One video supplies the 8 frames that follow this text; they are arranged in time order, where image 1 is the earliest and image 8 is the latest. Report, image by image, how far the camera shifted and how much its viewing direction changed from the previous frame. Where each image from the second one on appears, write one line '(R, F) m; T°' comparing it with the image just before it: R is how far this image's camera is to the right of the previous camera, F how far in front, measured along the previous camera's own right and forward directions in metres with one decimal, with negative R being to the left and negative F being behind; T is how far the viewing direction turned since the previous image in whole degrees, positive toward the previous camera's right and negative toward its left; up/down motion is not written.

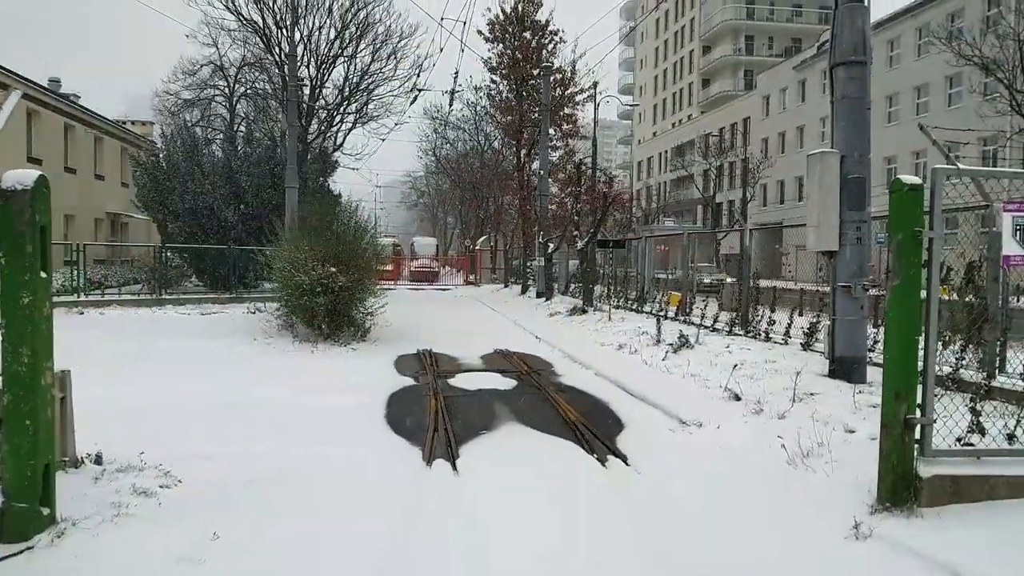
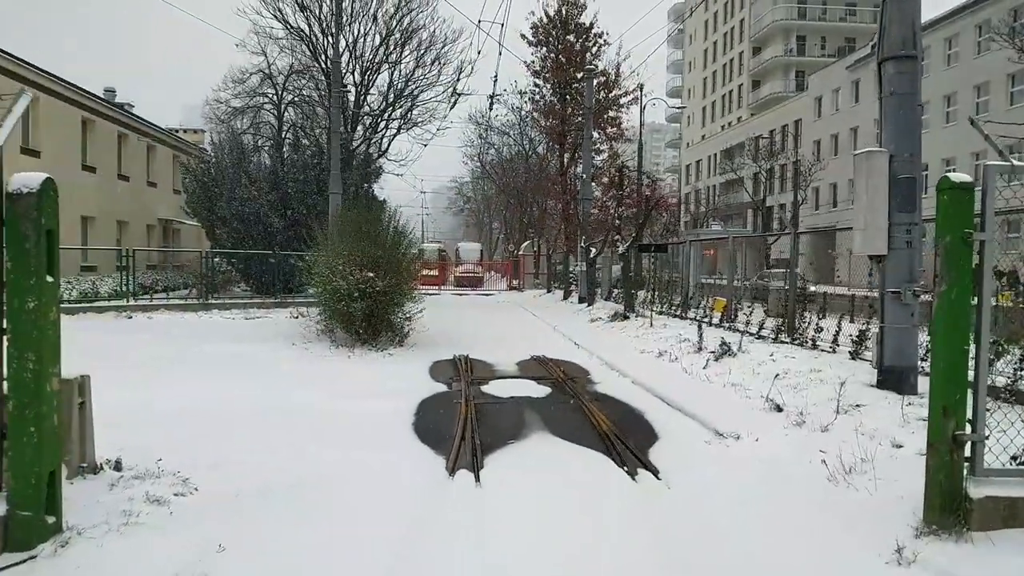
(+0.2, +0.1) m; -4°
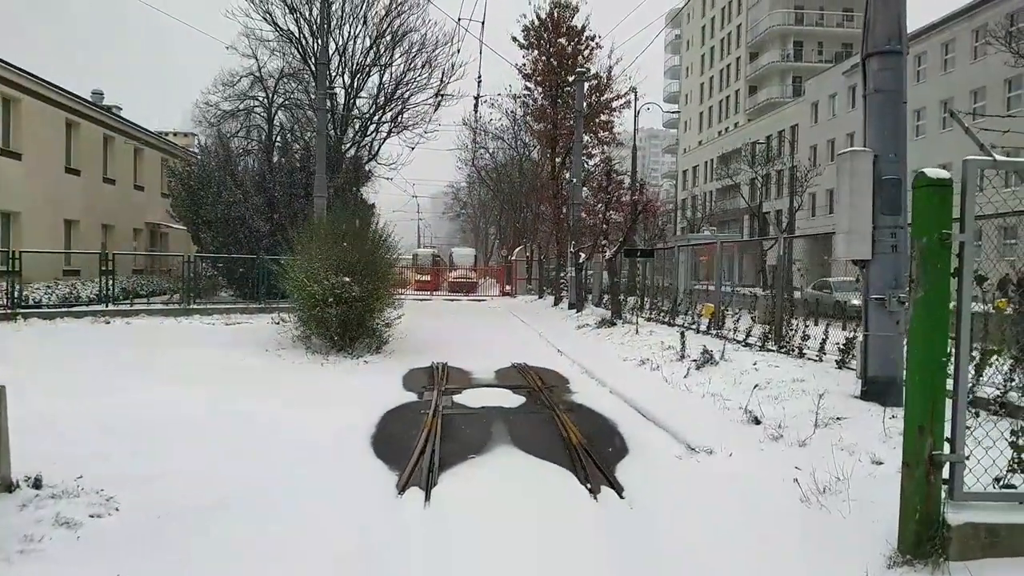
(+0.3, +0.4) m; 0°
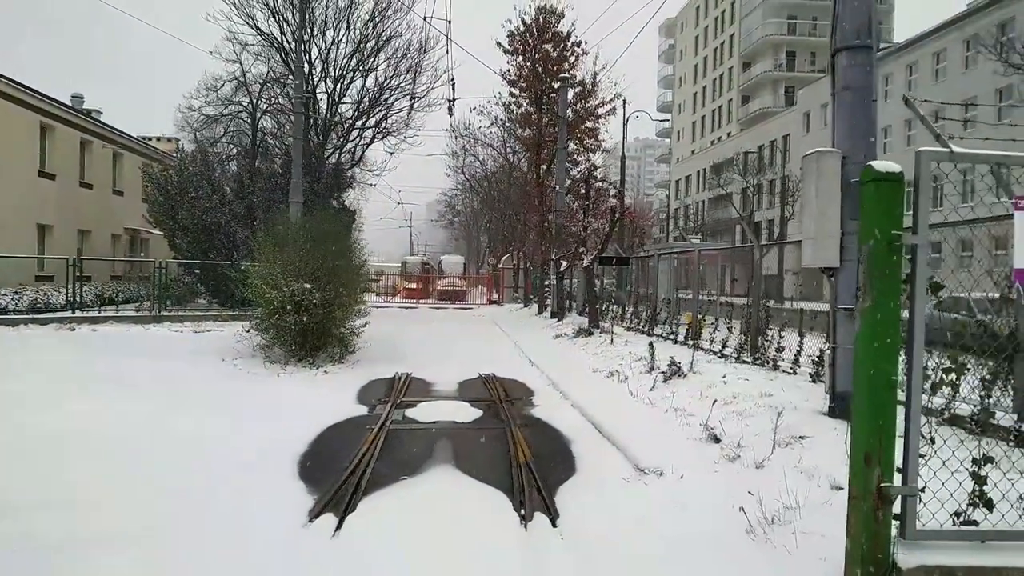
(+0.5, +0.5) m; 0°
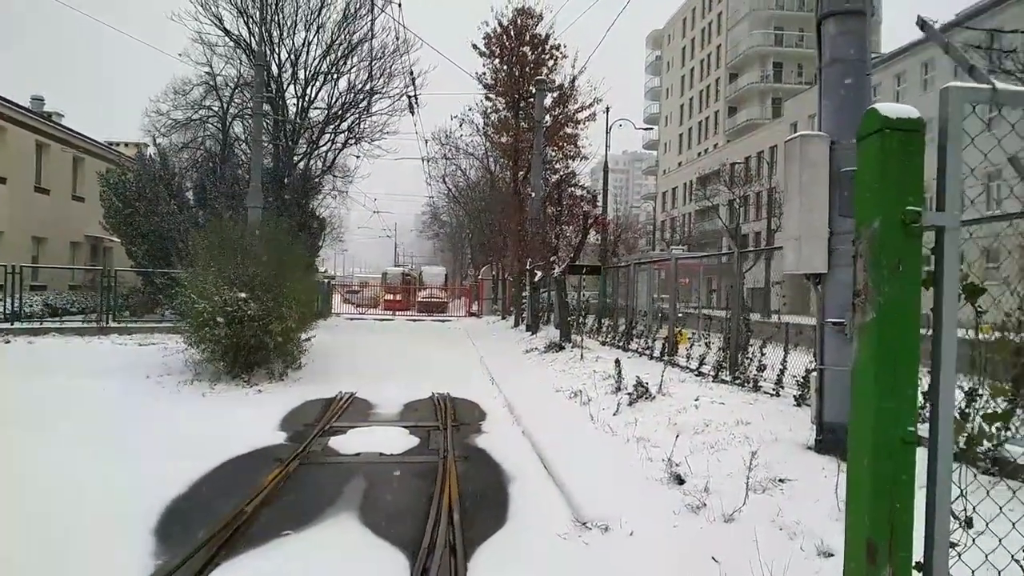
(+0.5, +1.1) m; +1°
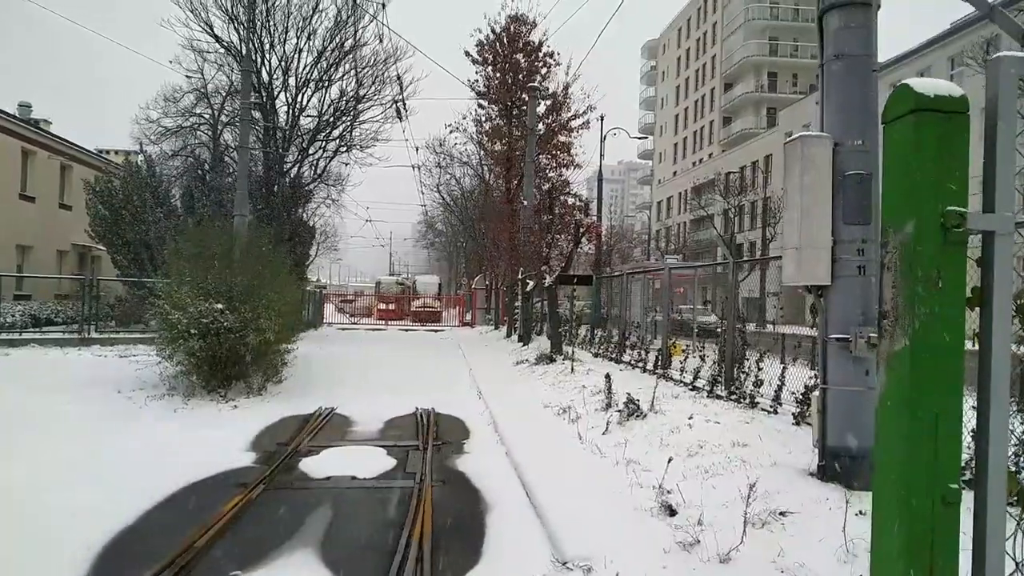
(+0.1, +0.4) m; 0°
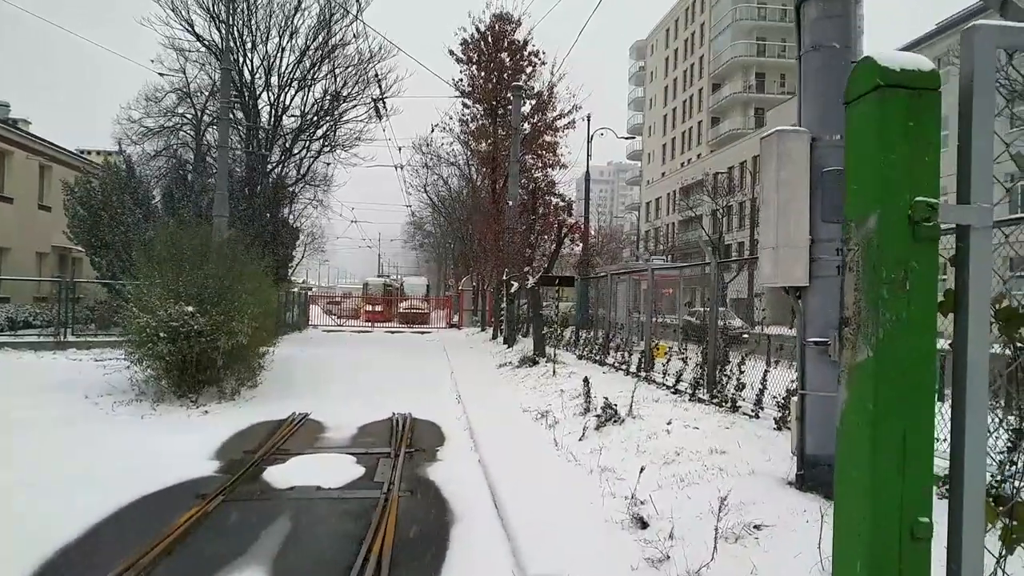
(+0.2, +0.2) m; +1°
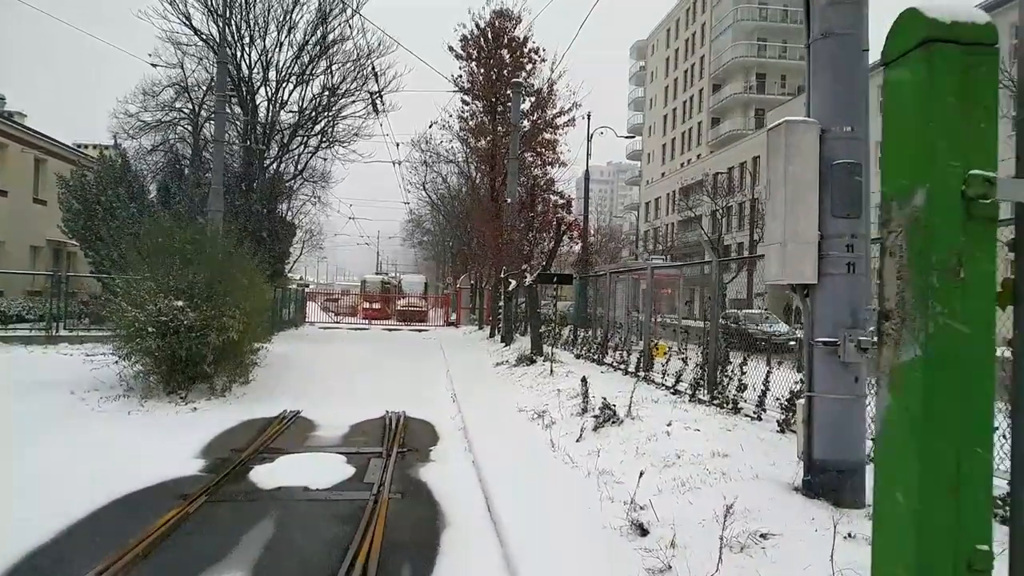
(0.0, +0.2) m; 0°
